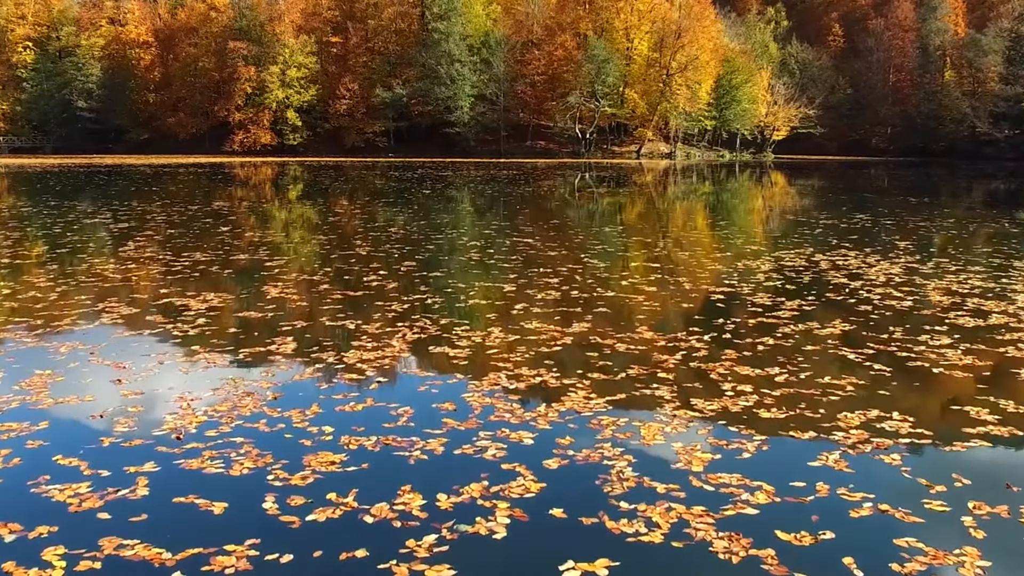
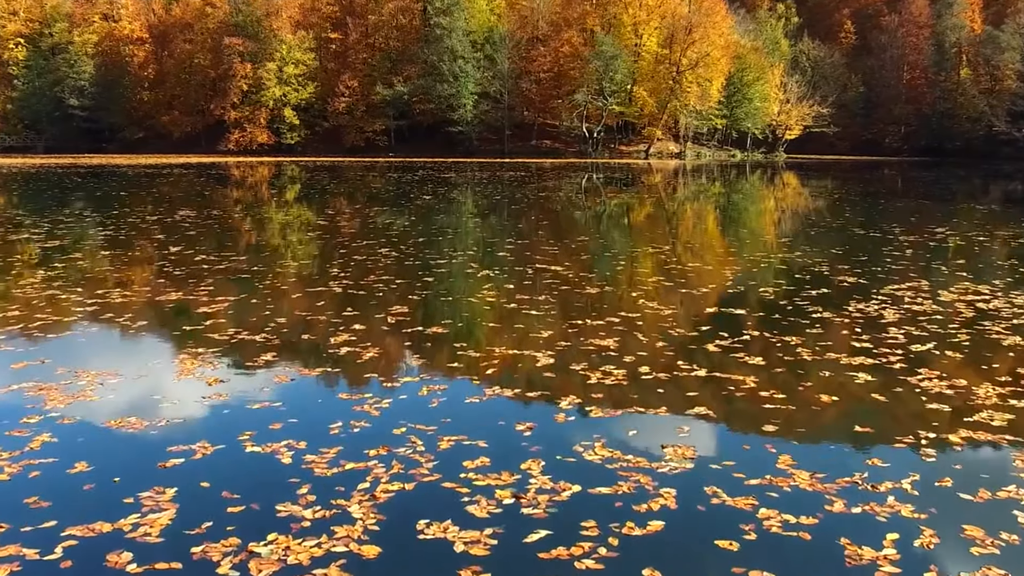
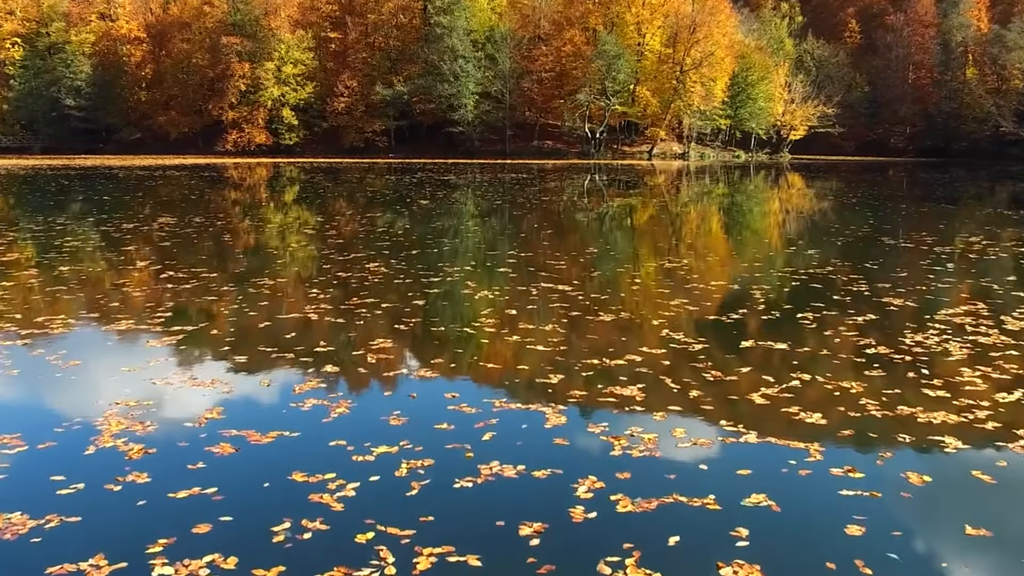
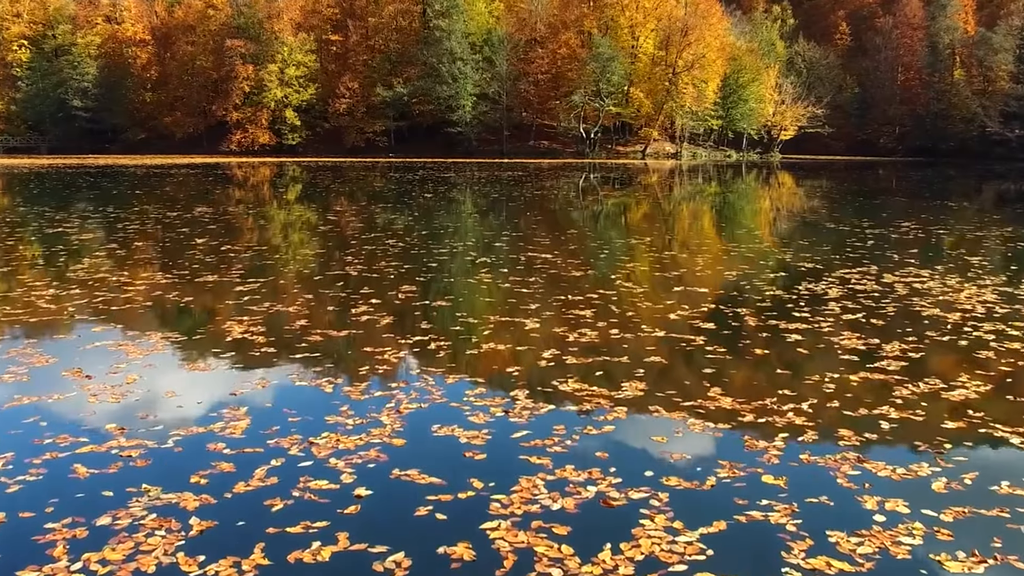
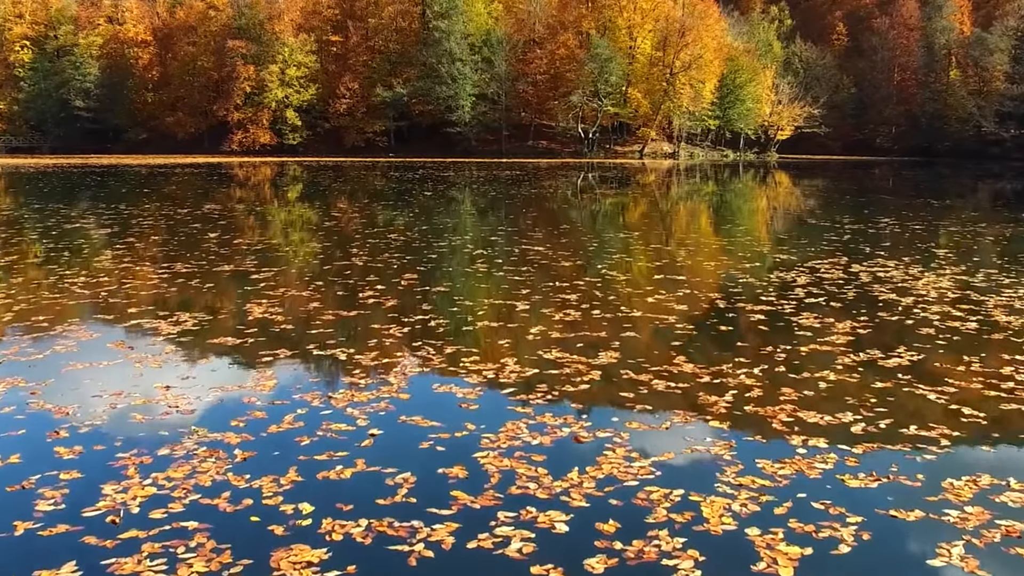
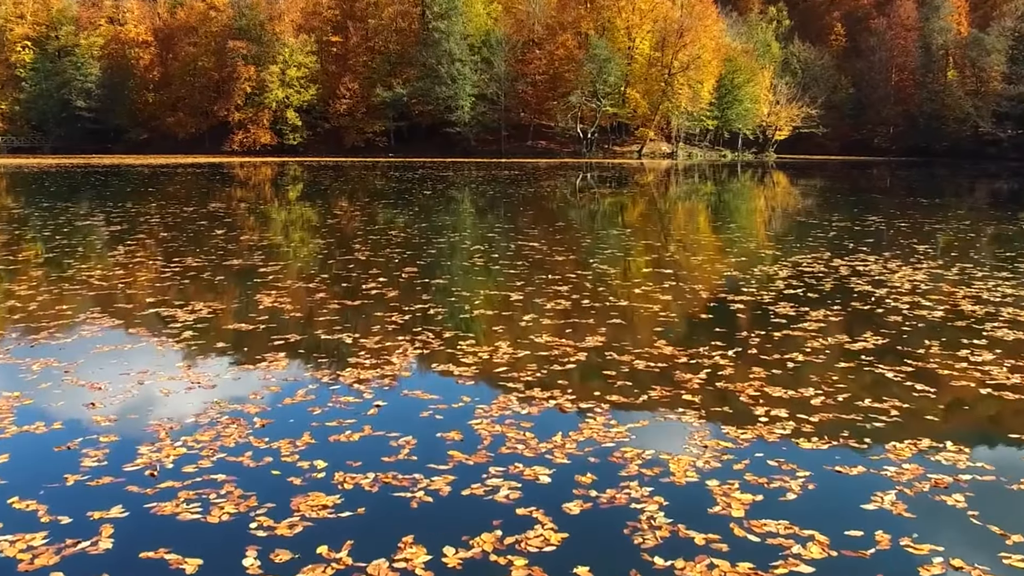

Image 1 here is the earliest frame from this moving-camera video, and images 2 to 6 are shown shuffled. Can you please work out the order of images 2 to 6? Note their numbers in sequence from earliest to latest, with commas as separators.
6, 5, 4, 2, 3
